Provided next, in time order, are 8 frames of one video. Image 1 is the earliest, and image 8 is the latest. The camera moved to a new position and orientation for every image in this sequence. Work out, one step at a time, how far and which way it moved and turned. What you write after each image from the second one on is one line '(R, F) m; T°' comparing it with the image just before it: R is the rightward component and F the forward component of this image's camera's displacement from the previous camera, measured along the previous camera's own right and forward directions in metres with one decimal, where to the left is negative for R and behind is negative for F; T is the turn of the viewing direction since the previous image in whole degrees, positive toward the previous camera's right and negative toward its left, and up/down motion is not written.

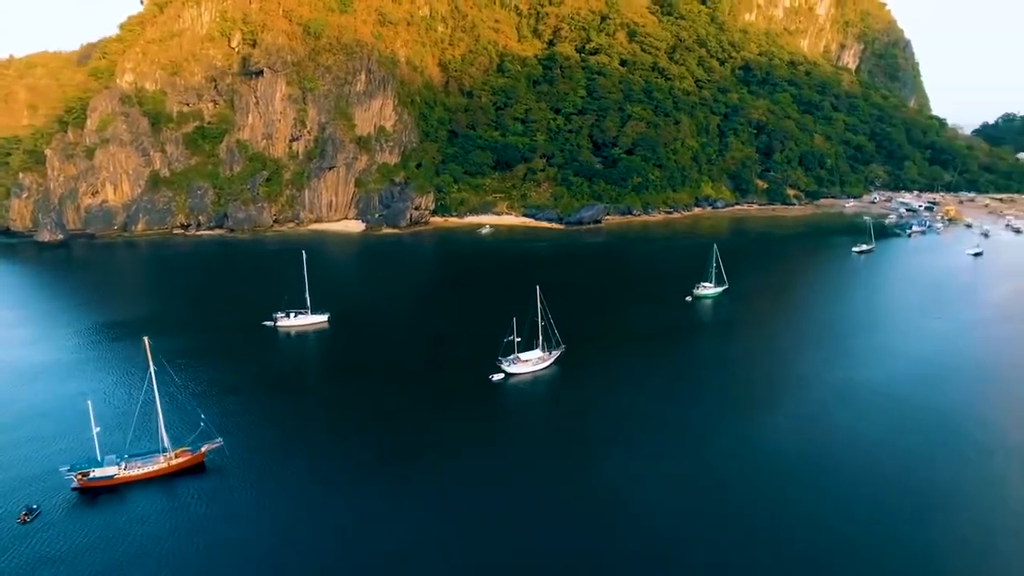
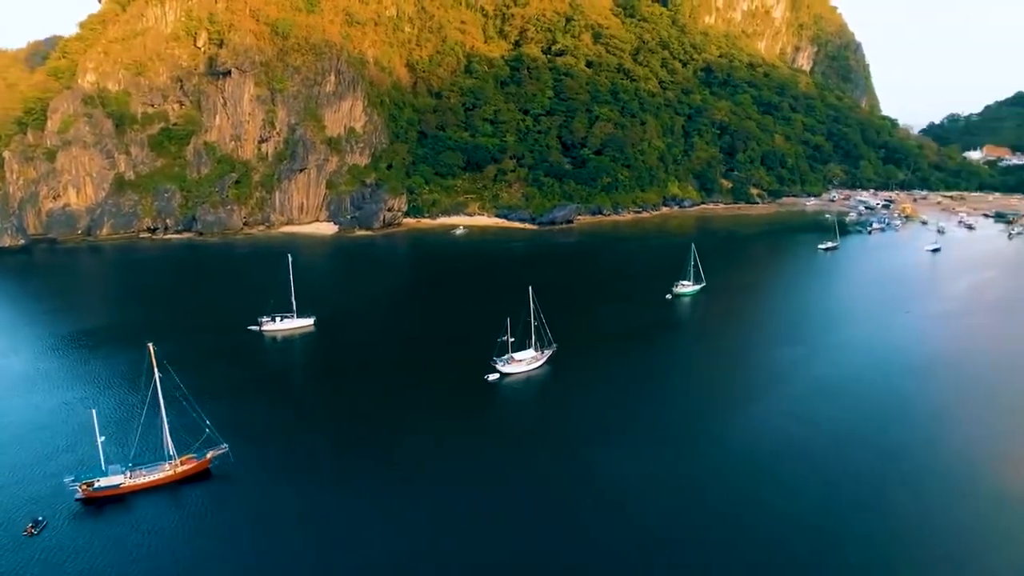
(-1.7, -0.4) m; +3°
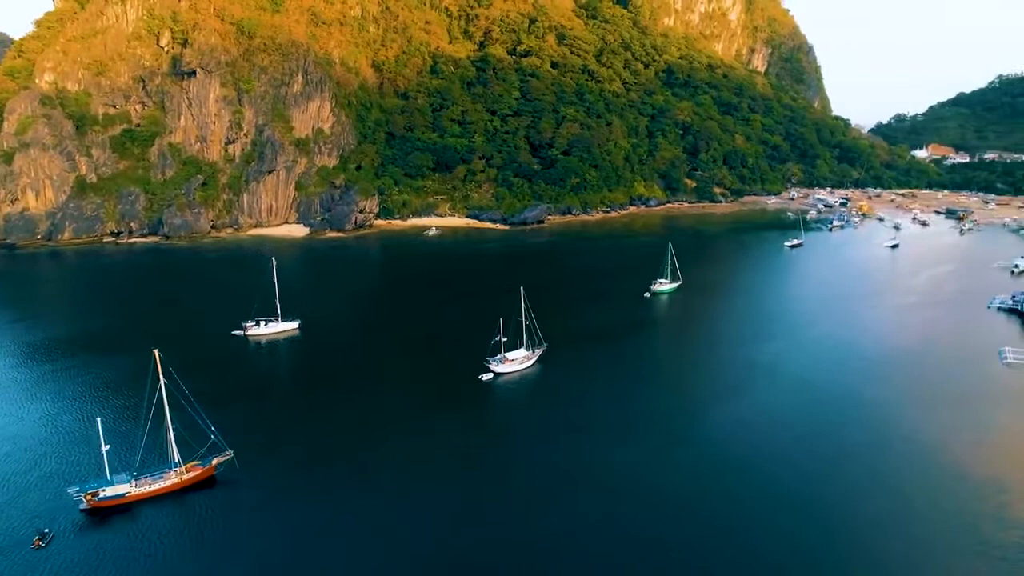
(-1.7, -0.3) m; +3°
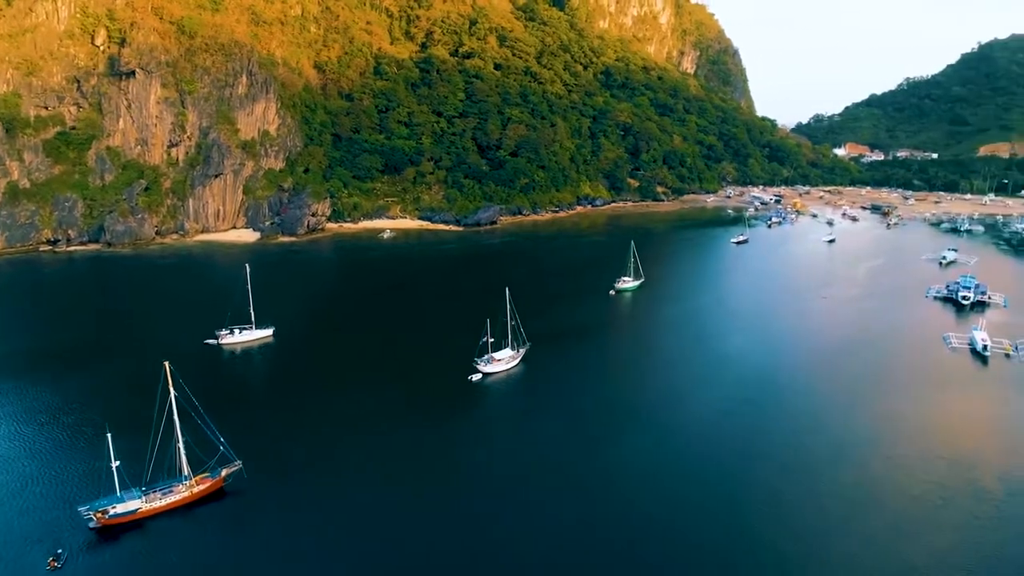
(-2.8, -0.5) m; +6°
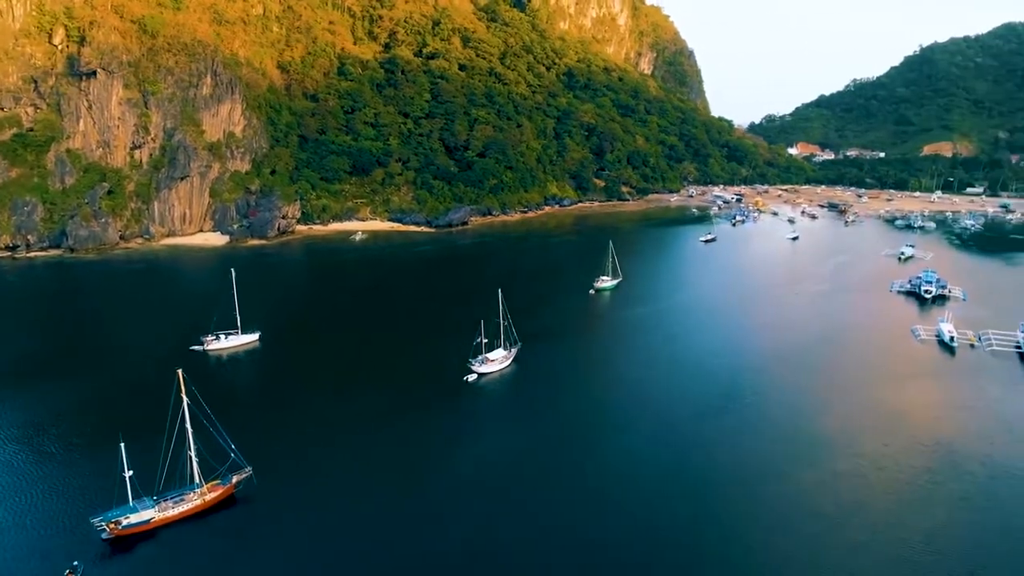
(-1.9, -0.3) m; +4°
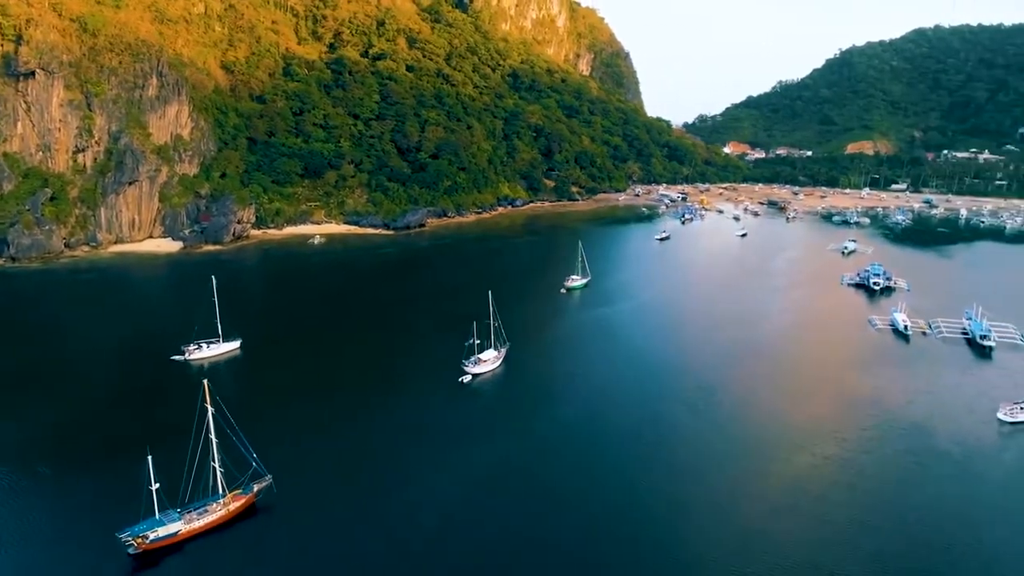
(-3.0, -0.4) m; +5°
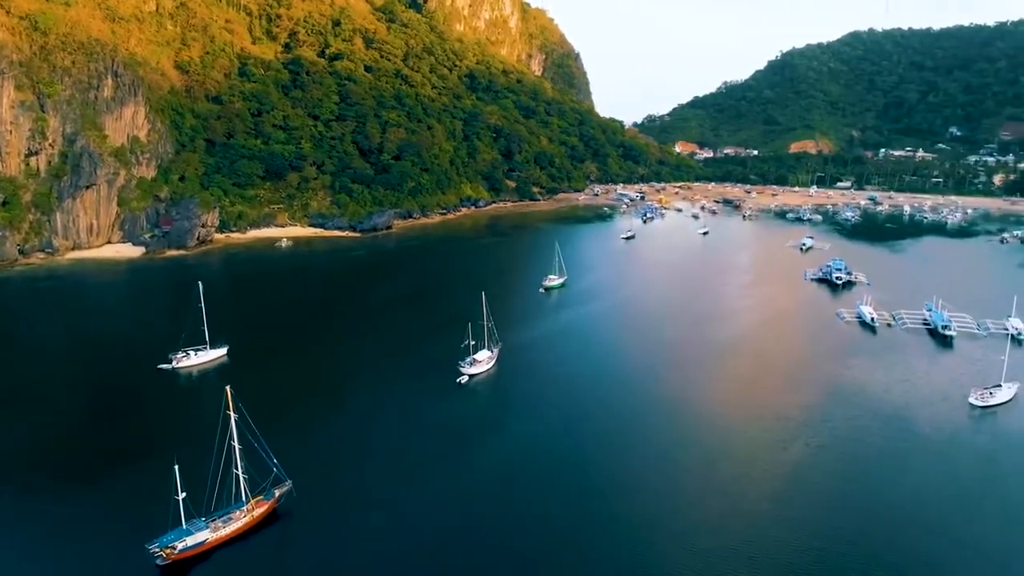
(-2.5, -0.4) m; +4°
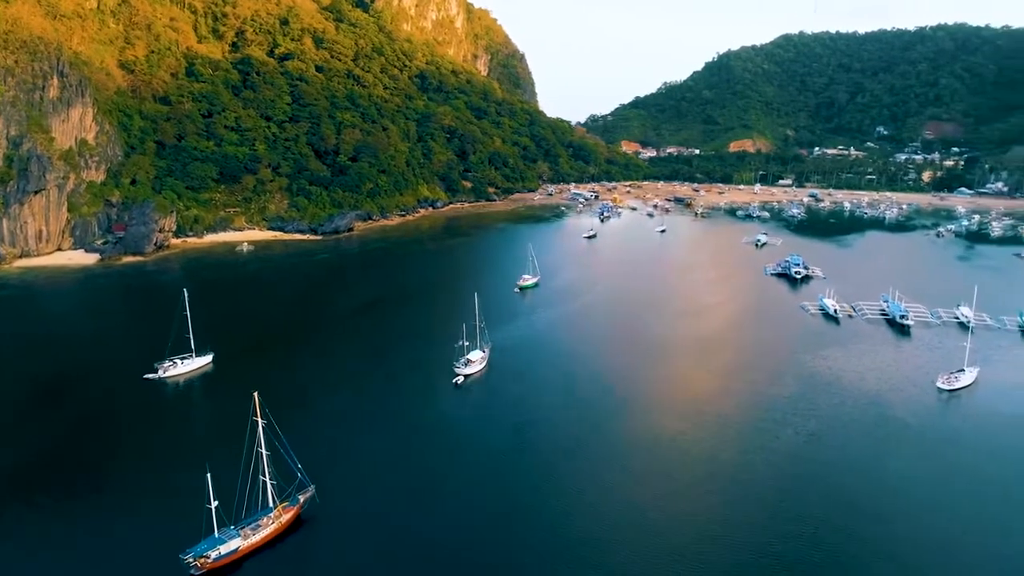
(-2.8, -0.4) m; +5°
